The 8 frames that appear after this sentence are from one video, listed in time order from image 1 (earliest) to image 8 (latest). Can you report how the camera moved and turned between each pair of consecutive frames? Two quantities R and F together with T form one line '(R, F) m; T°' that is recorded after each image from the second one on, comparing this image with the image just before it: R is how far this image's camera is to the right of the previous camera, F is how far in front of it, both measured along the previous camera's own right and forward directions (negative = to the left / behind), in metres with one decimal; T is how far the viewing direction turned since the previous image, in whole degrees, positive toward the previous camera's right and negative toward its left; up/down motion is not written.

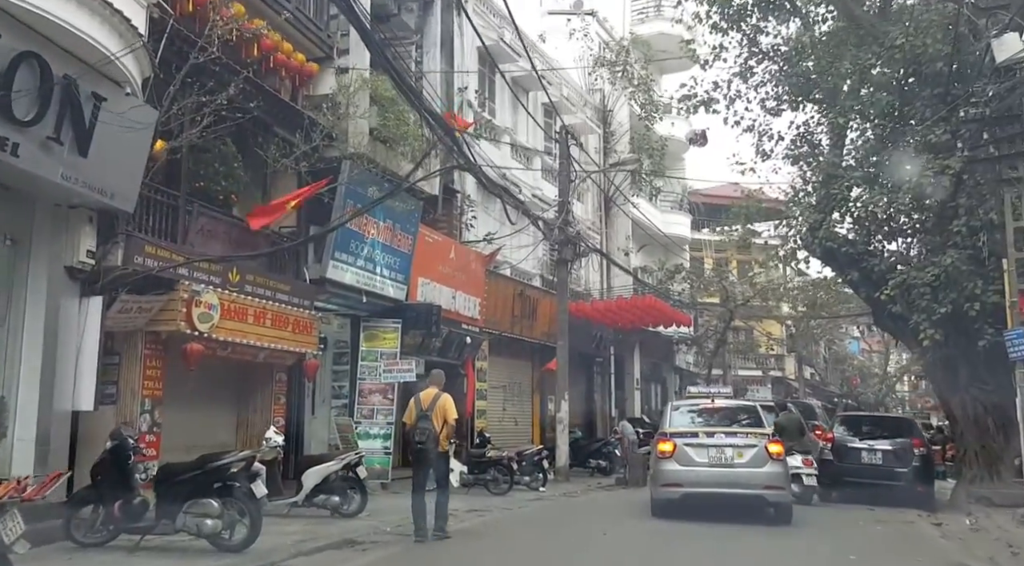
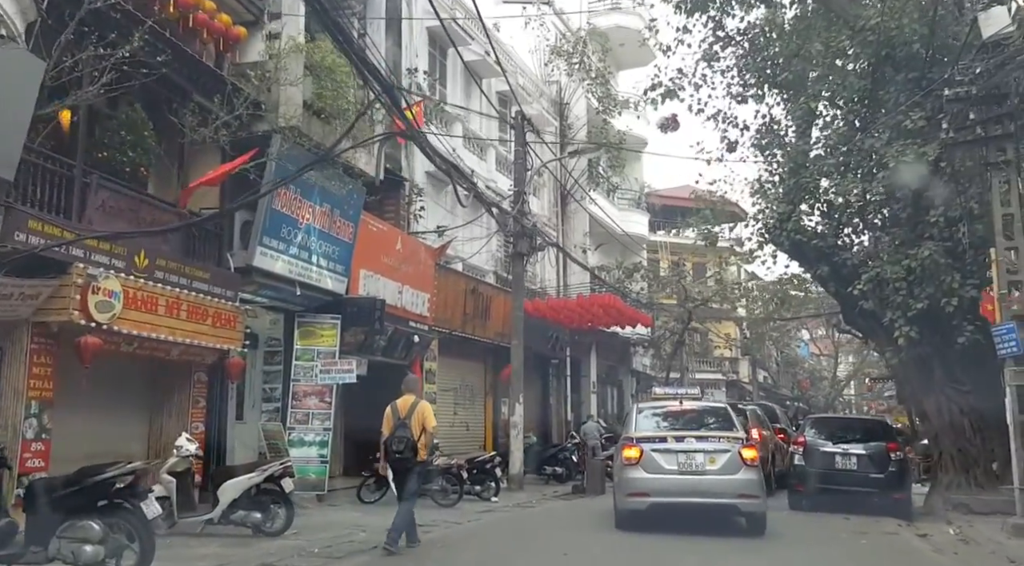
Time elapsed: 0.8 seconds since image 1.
(+0.1, +1.1) m; +3°
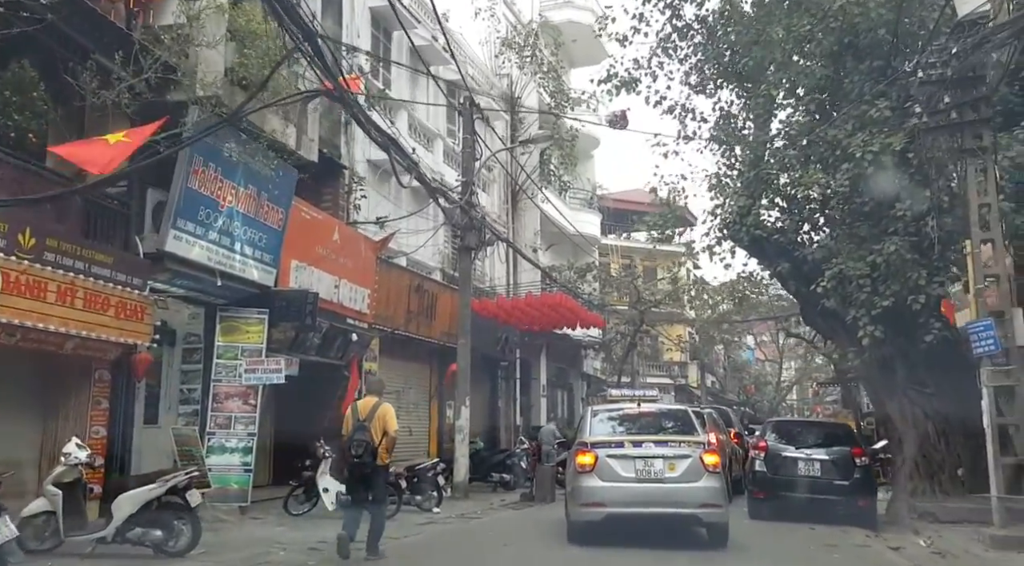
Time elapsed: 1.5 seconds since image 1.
(+0.1, +1.0) m; +3°
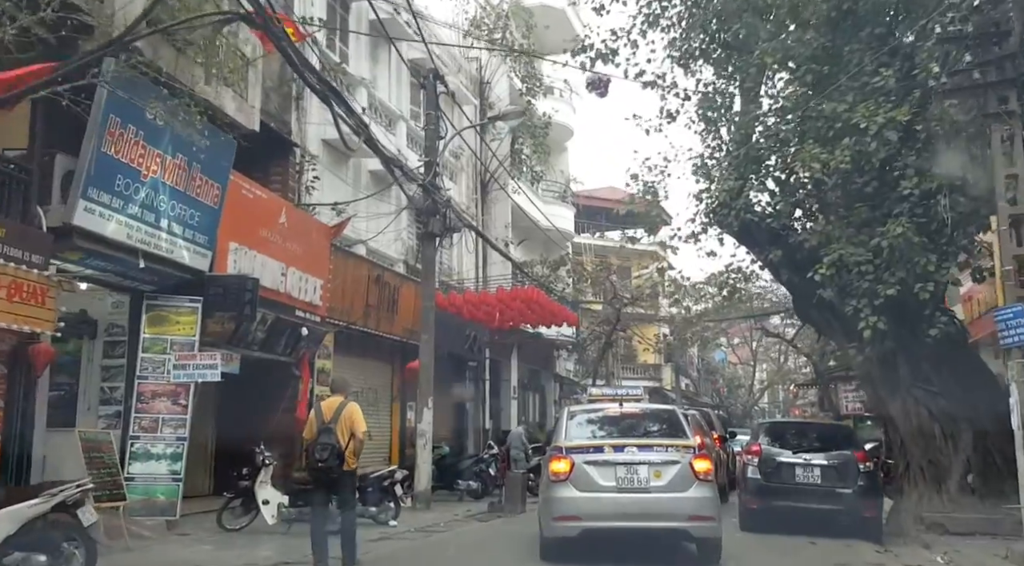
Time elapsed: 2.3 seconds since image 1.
(+0.1, +1.3) m; +2°
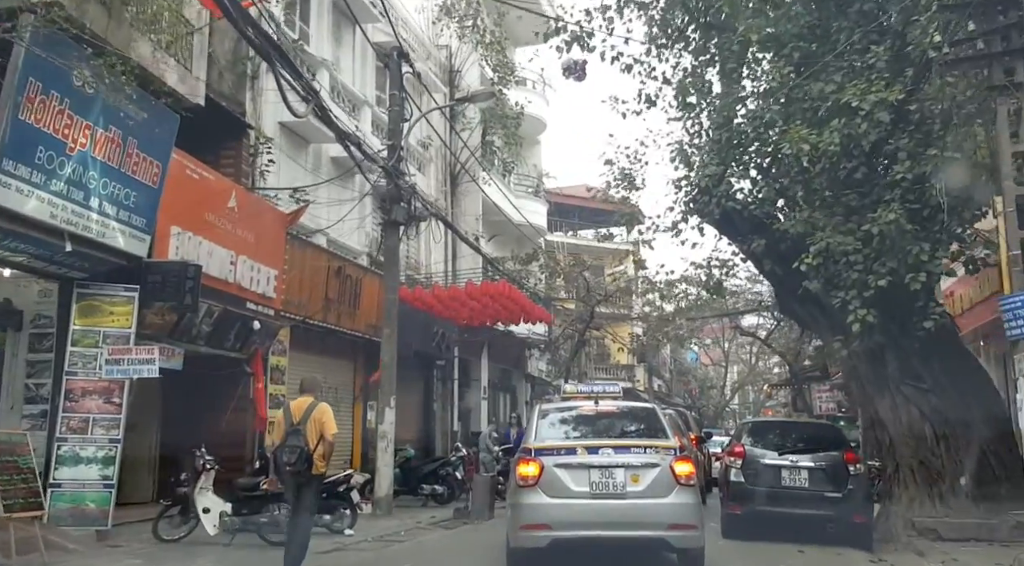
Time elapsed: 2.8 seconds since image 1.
(+0.1, +0.8) m; +2°
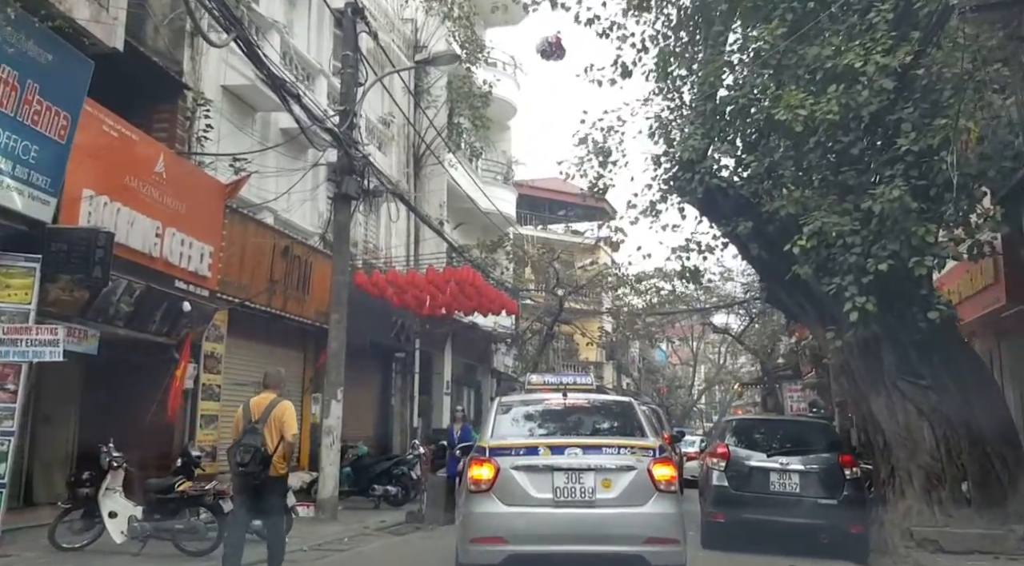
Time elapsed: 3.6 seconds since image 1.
(+0.1, +1.2) m; +2°
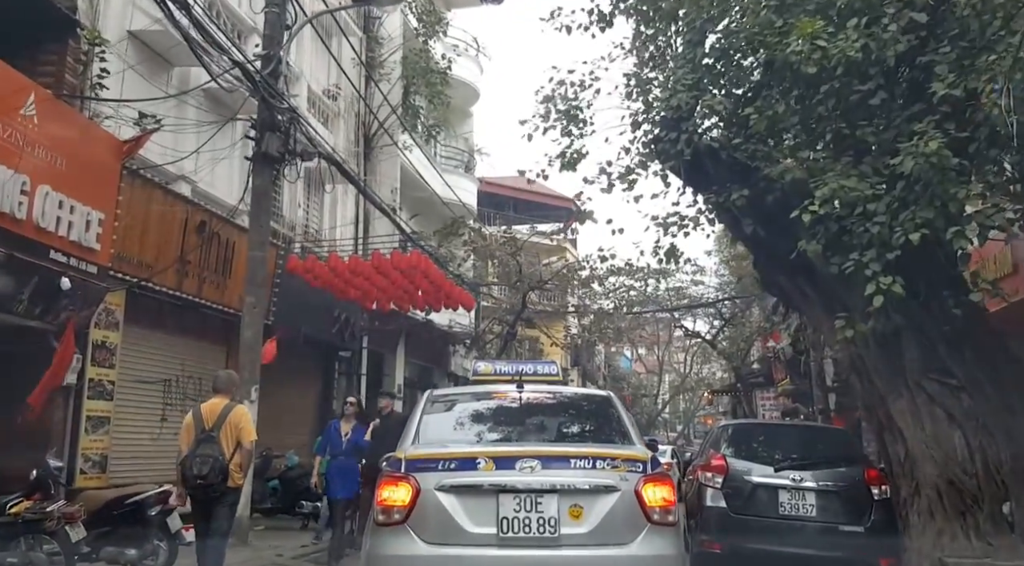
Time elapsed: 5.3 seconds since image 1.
(+0.2, +1.9) m; +2°
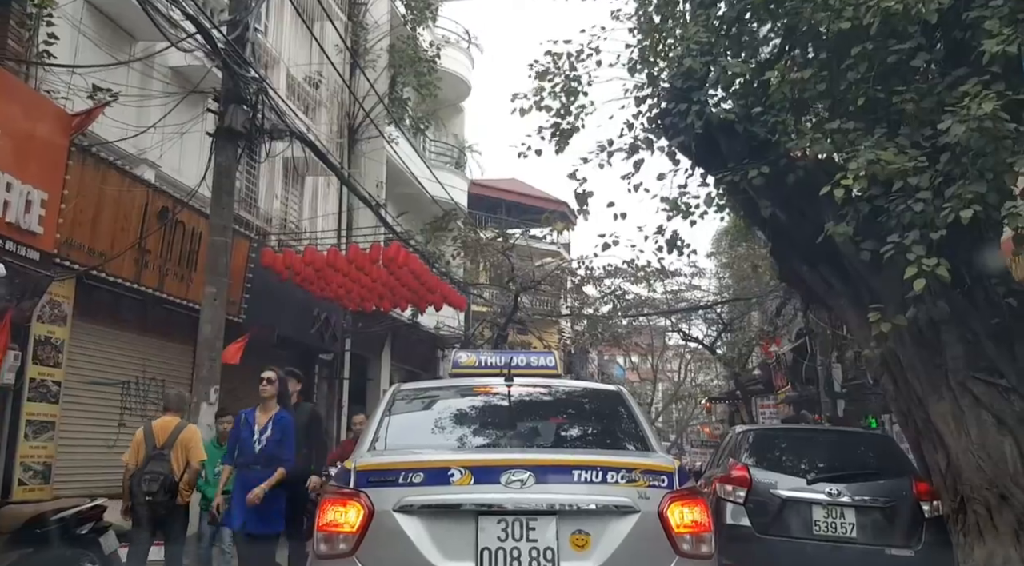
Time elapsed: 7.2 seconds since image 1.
(0.0, +1.0) m; 0°
